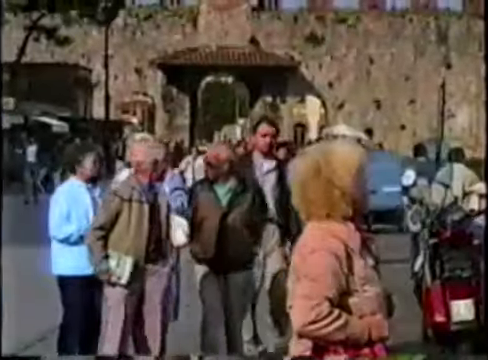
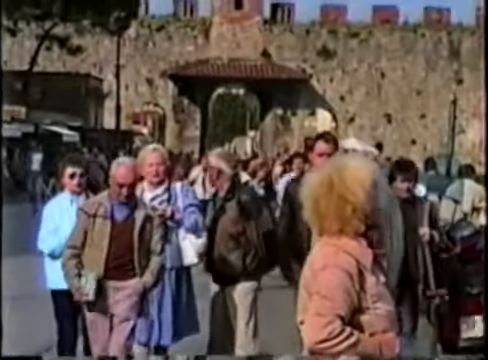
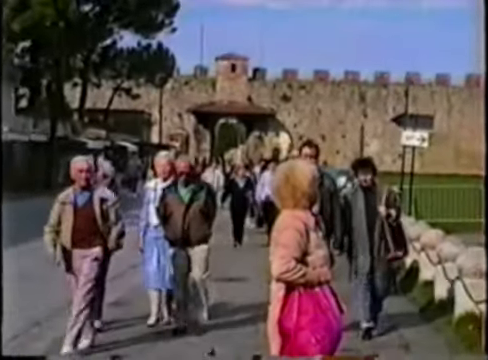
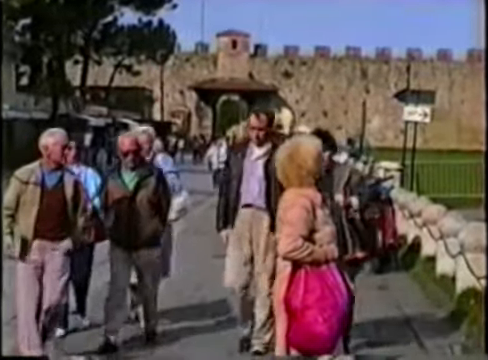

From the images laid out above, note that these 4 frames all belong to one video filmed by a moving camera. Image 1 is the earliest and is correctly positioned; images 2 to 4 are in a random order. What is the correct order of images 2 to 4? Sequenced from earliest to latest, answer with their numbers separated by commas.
2, 3, 4
